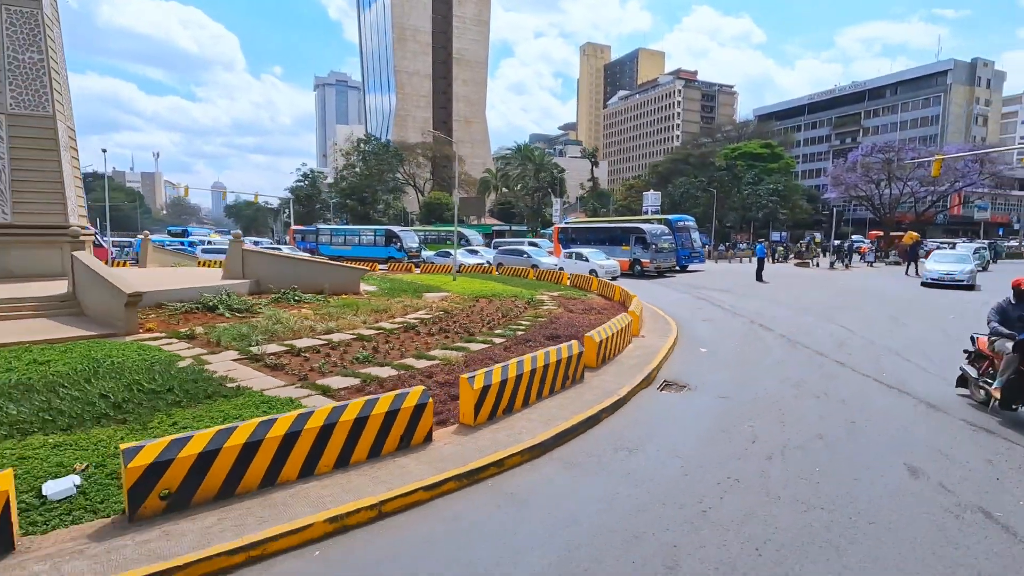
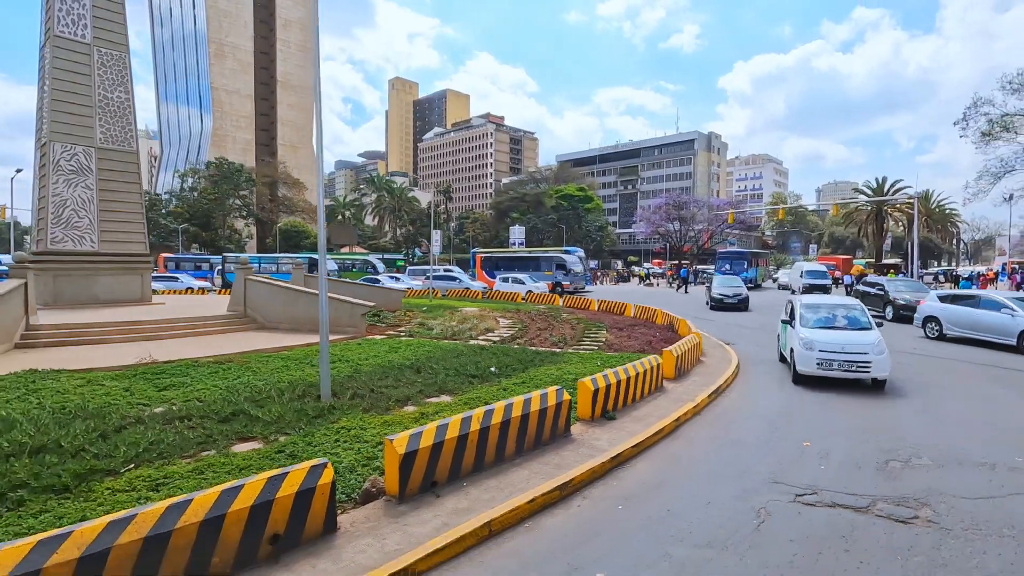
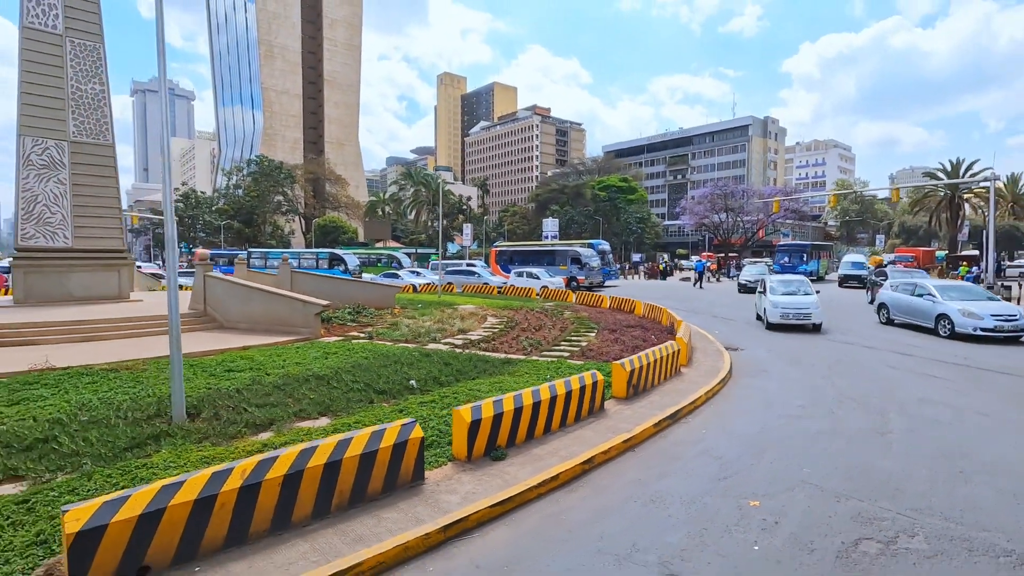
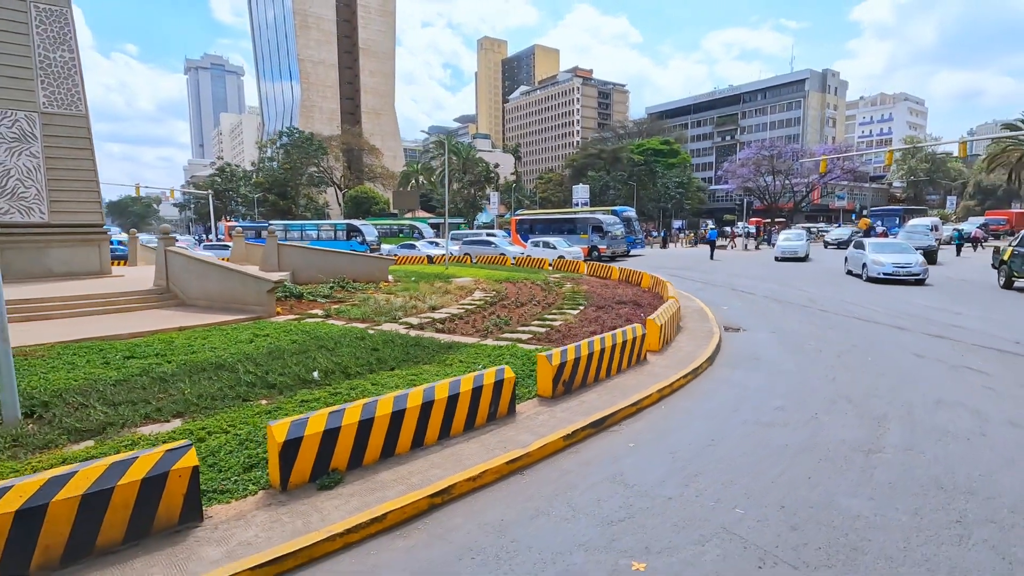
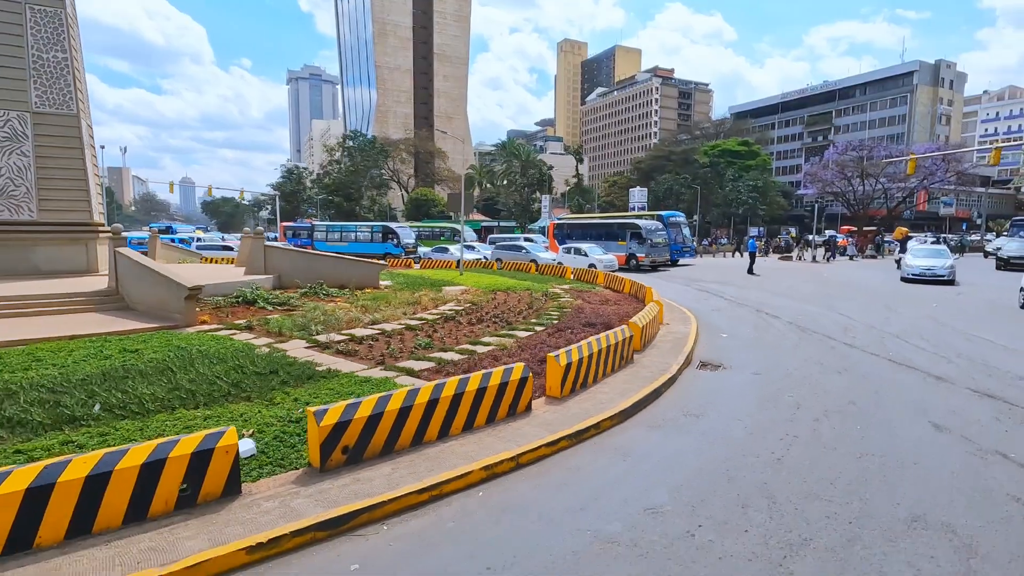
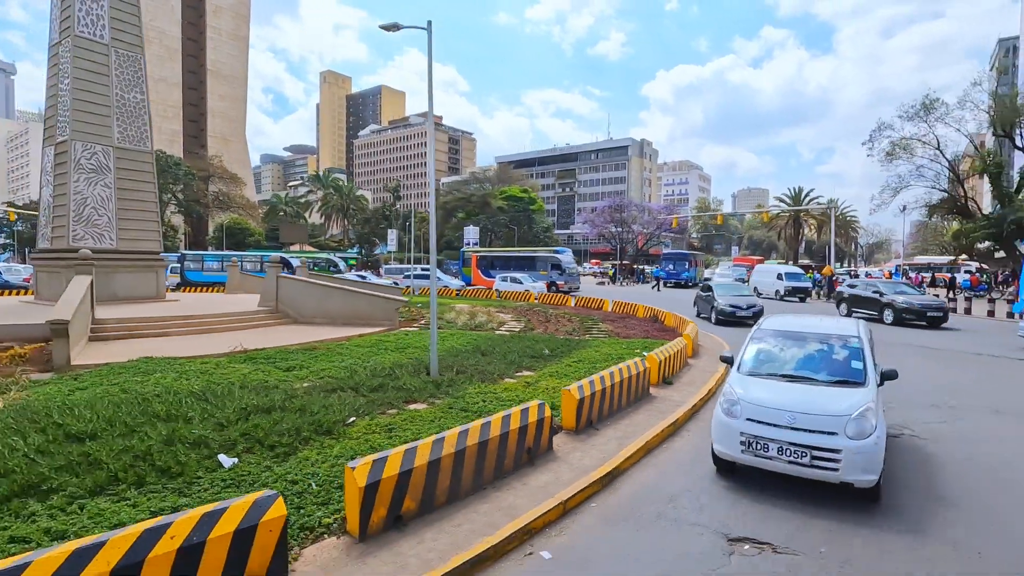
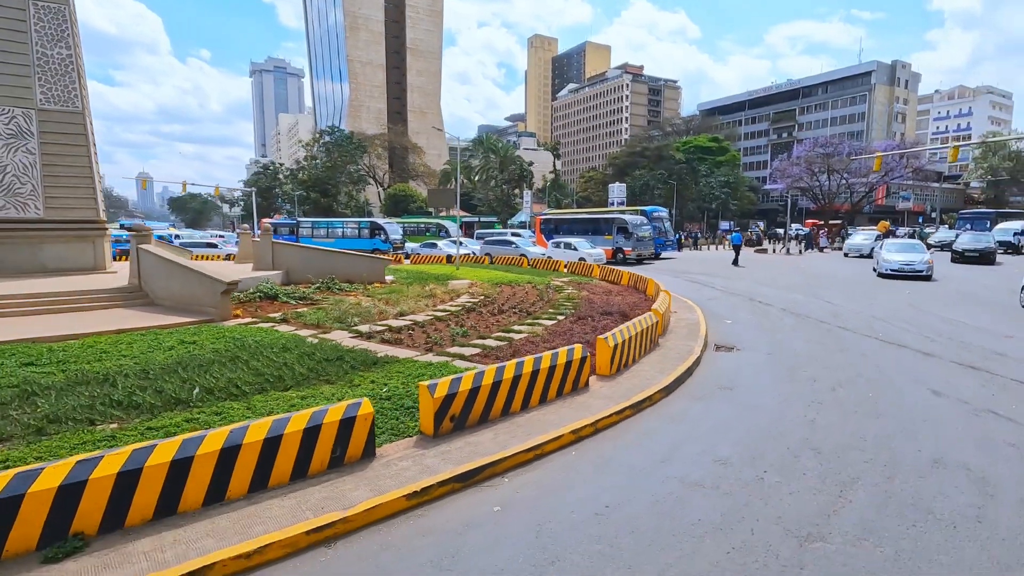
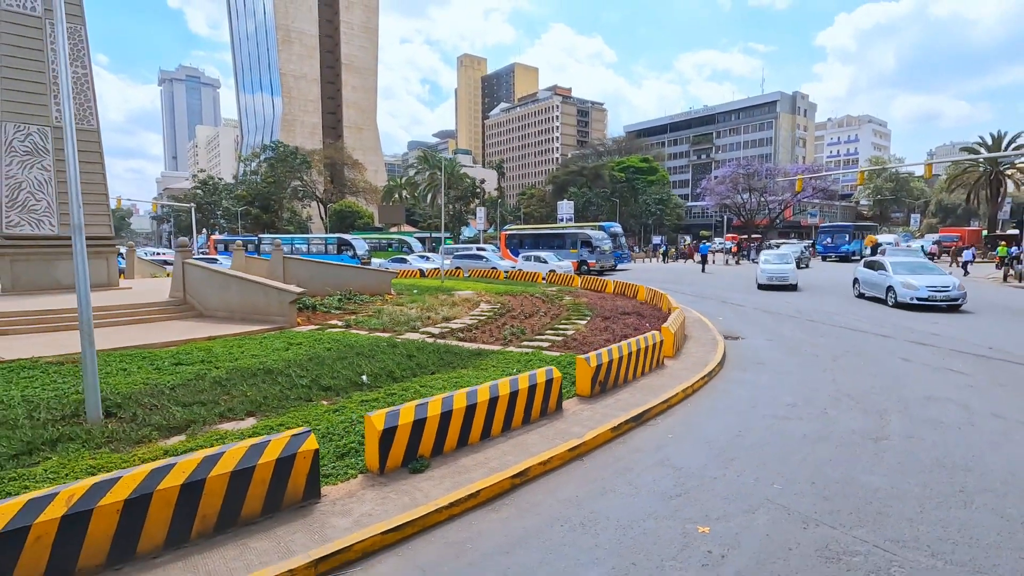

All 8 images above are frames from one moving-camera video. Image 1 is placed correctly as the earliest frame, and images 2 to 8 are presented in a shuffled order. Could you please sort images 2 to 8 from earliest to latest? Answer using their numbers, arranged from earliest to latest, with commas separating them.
5, 7, 4, 8, 3, 2, 6
